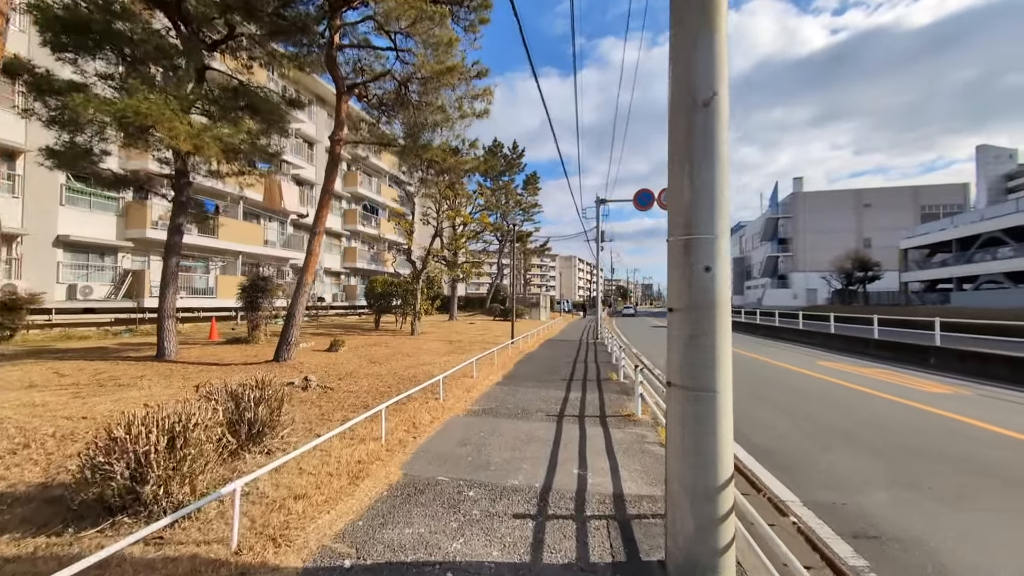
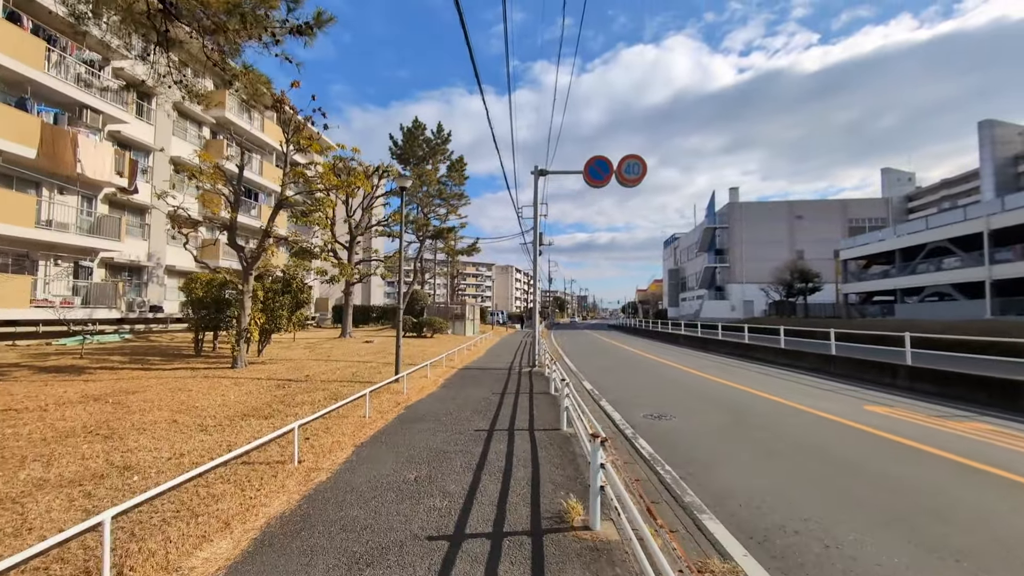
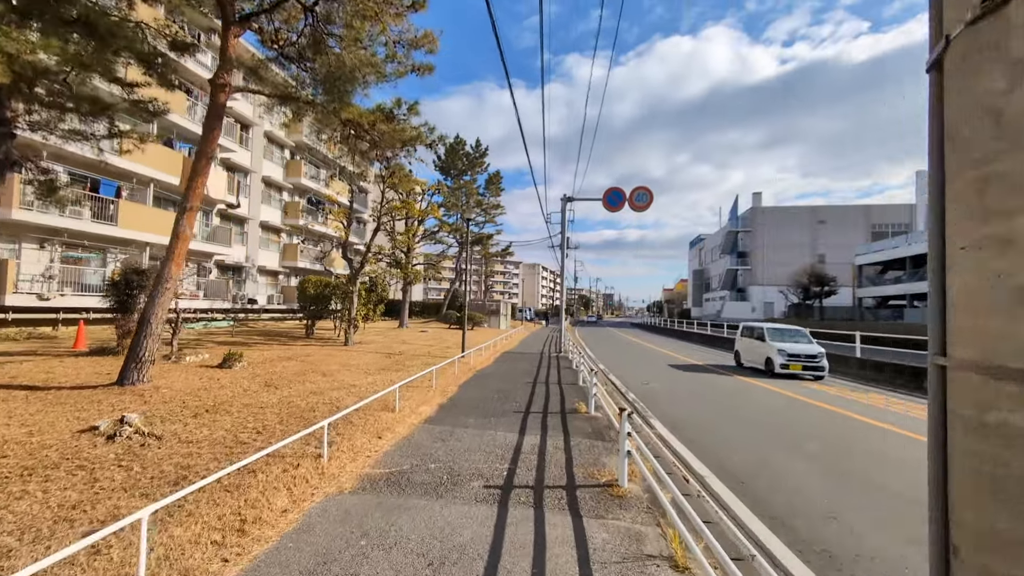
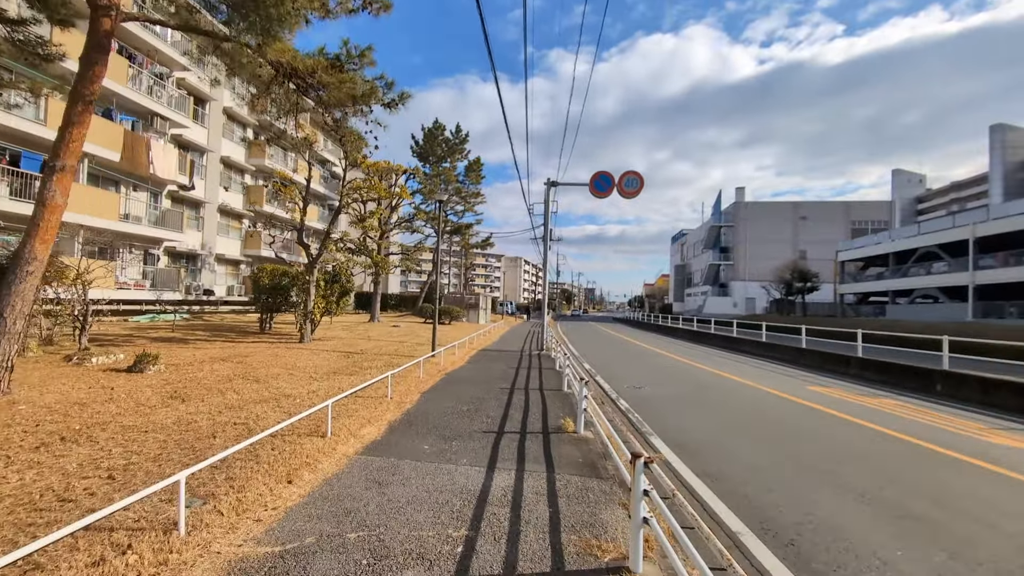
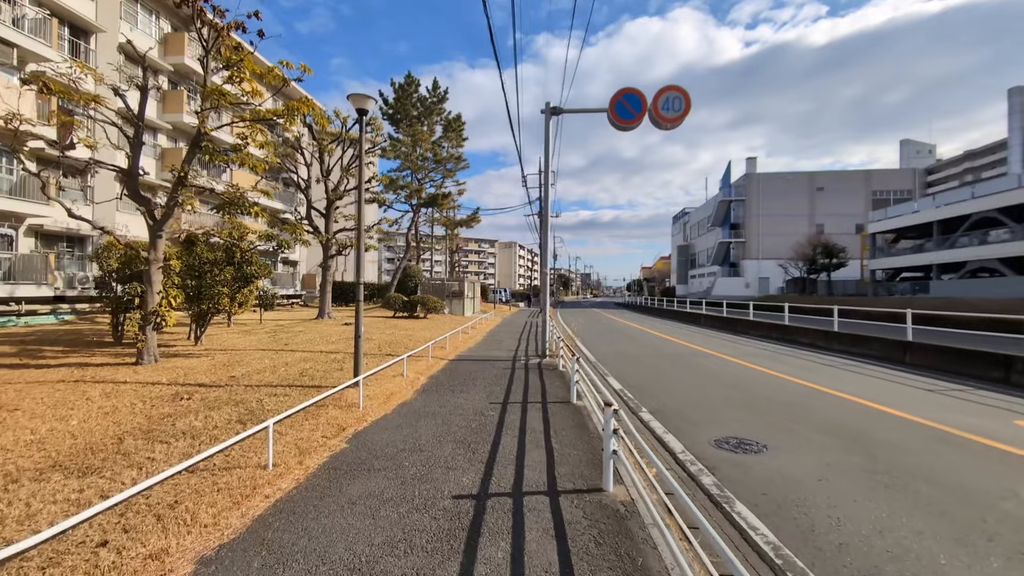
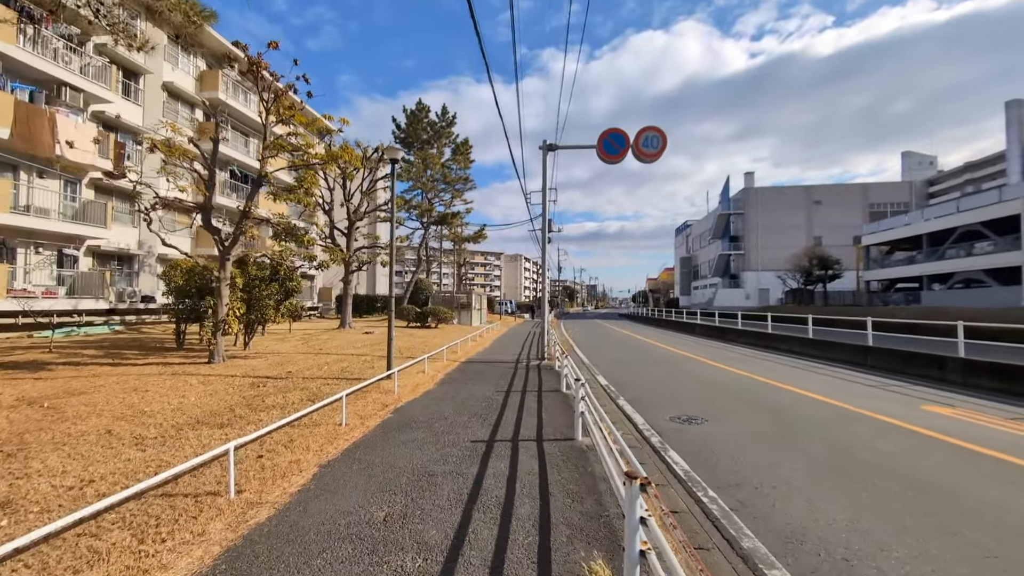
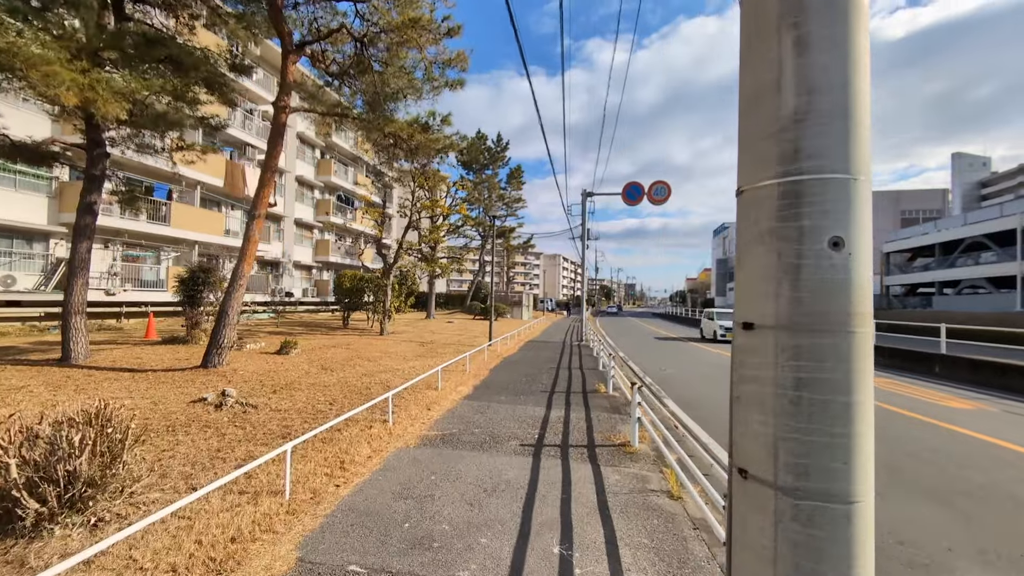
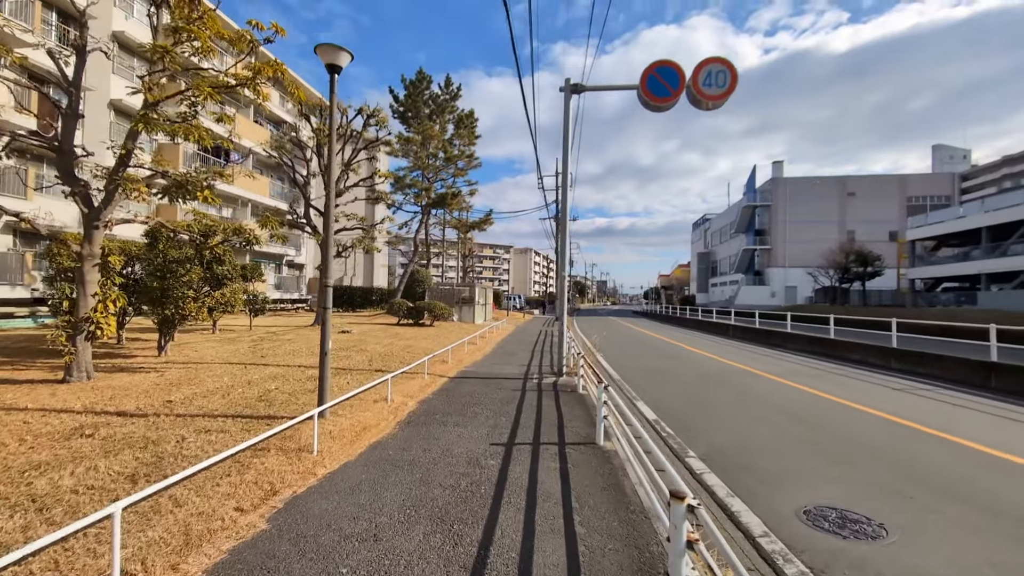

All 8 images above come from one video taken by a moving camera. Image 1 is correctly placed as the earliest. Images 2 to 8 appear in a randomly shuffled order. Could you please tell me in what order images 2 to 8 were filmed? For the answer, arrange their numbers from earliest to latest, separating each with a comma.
7, 3, 4, 2, 6, 5, 8
